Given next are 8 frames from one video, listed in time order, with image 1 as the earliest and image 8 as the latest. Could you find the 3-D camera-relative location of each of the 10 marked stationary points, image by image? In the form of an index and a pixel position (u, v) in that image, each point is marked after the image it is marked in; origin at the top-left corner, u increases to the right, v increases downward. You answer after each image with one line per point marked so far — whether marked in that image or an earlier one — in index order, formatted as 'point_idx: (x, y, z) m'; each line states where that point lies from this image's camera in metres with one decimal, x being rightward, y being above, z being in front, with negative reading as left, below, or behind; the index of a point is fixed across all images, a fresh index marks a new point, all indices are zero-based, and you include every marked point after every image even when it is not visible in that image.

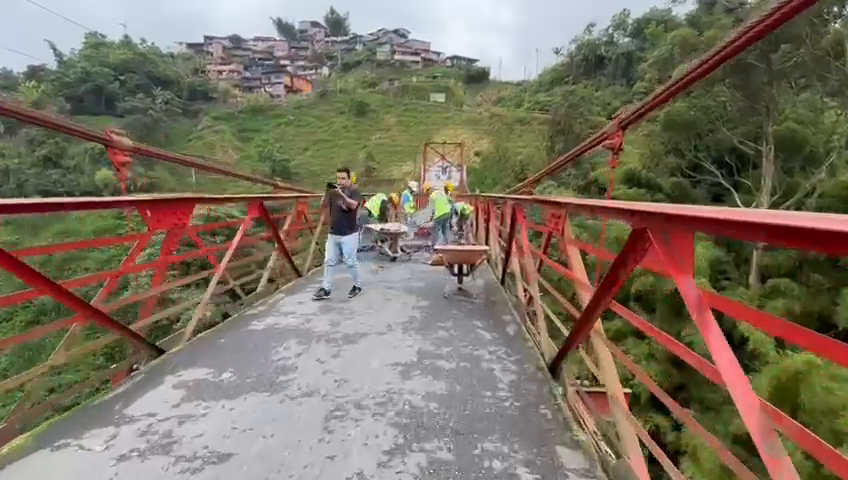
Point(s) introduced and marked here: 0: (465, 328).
0: (+0.4, -0.8, +3.7) m
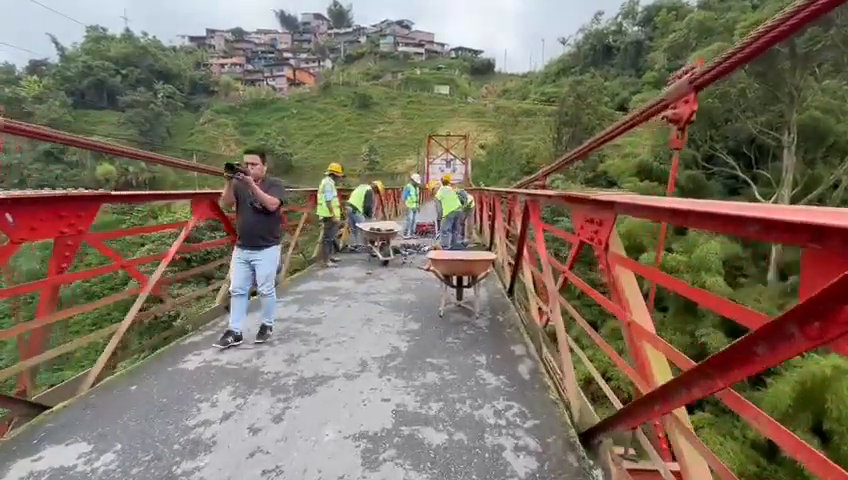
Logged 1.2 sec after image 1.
0: (+0.3, -0.9, +2.8) m
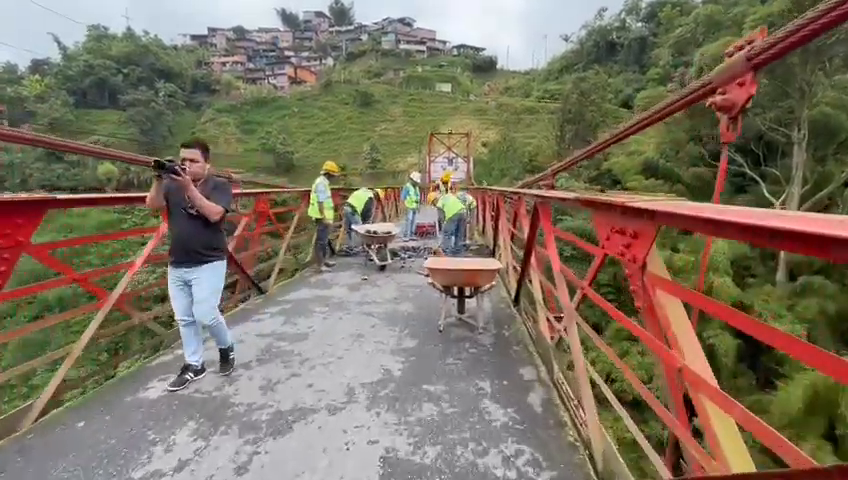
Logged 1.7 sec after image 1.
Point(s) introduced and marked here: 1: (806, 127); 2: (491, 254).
0: (+0.3, -0.9, +2.4) m
1: (+13.5, +4.0, +14.3) m
2: (+1.2, -0.3, +7.4) m
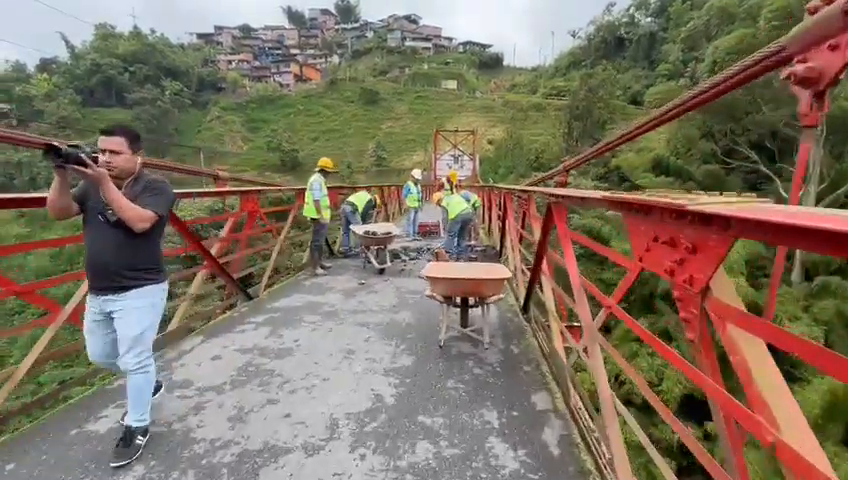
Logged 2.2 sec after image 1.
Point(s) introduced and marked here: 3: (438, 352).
0: (+0.2, -1.0, +2.0) m
1: (+13.6, +4.0, +13.7) m
2: (+1.2, -0.3, +7.1) m
3: (+0.1, -0.8, +2.9) m
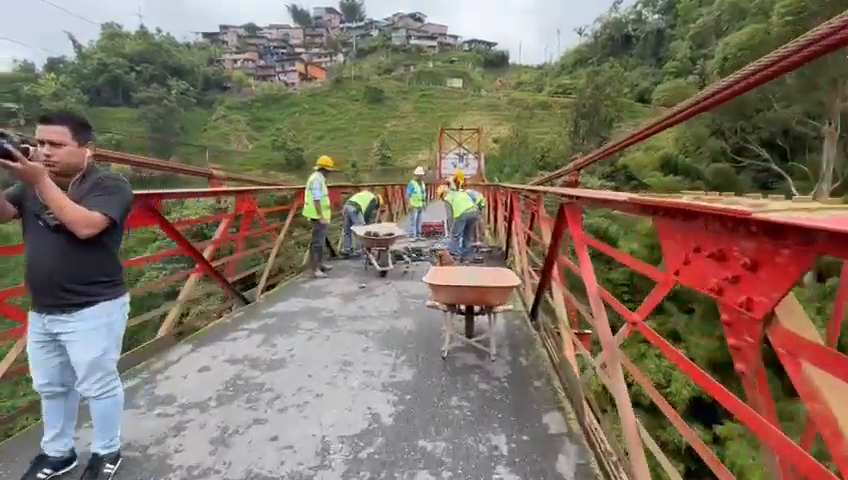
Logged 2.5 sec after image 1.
0: (+0.2, -1.0, +1.8) m
1: (+13.7, +4.0, +13.3) m
2: (+1.3, -0.3, +6.8) m
3: (+0.1, -0.8, +2.7) m
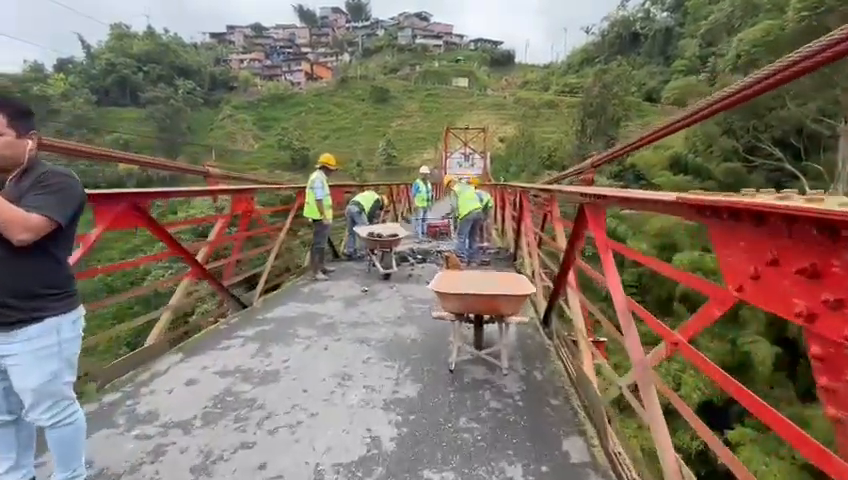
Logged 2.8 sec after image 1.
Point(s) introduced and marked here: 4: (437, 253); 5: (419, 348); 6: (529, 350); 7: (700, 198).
0: (+0.3, -1.0, +1.6) m
1: (+13.9, +3.9, +12.9) m
2: (+1.4, -0.3, +6.6) m
3: (+0.1, -0.9, +2.5) m
4: (+0.2, -0.2, +6.7) m
5: (0.0, -0.8, +3.0) m
6: (+0.8, -0.8, +2.9) m
7: (+0.8, +0.1, +1.3) m
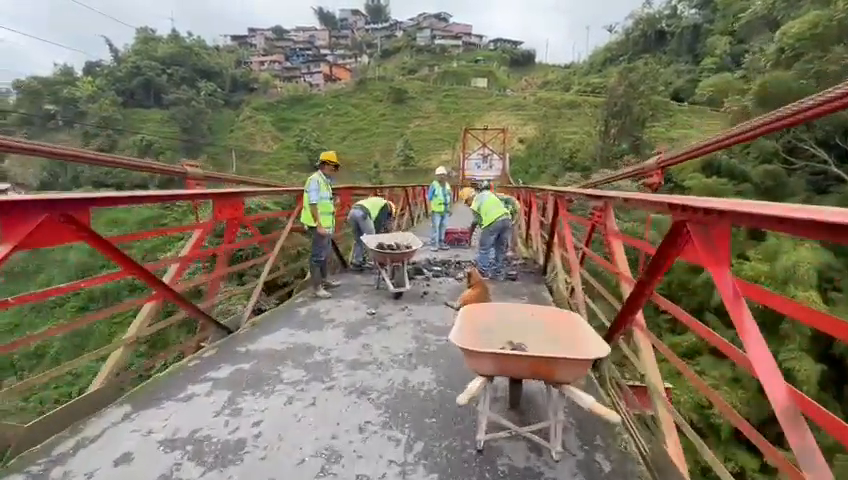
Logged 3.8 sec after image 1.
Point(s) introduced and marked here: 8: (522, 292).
0: (+0.3, -1.1, +0.9) m
1: (+14.5, +3.6, +11.6) m
2: (+1.6, -0.5, +5.8) m
3: (+0.2, -1.0, +1.8) m
4: (+0.5, -0.4, +6.0) m
5: (+0.1, -0.9, +2.3) m
6: (+0.9, -1.0, +2.2) m
7: (+0.9, 0.0, +0.5) m
8: (+1.2, -0.6, +5.0) m
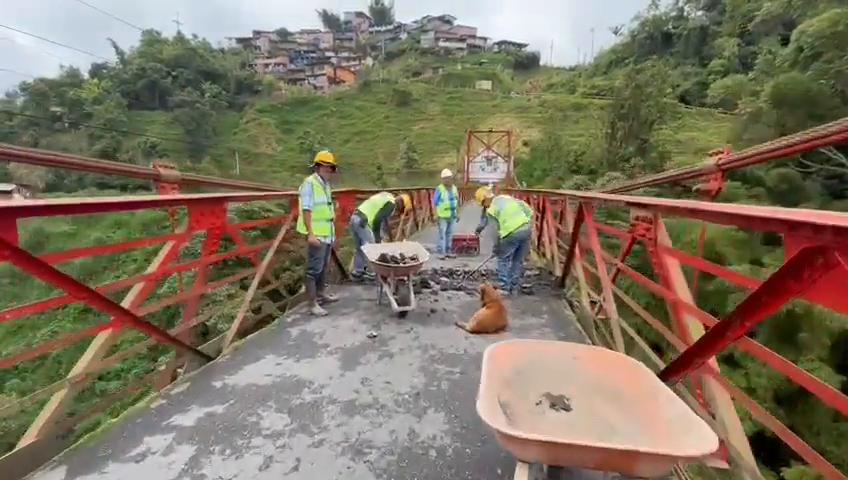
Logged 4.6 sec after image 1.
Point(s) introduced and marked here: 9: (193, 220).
0: (+0.3, -1.2, +0.4) m
1: (+14.6, +3.4, +11.0) m
2: (+1.7, -0.6, +5.3) m
3: (+0.3, -1.1, +1.3) m
4: (+0.6, -0.5, +5.5) m
5: (+0.1, -1.0, +1.8) m
6: (+0.9, -1.0, +1.7) m
7: (+0.9, -0.1, 0.0) m
8: (+1.3, -0.8, +4.5) m
9: (-1.8, +0.2, +3.2) m
